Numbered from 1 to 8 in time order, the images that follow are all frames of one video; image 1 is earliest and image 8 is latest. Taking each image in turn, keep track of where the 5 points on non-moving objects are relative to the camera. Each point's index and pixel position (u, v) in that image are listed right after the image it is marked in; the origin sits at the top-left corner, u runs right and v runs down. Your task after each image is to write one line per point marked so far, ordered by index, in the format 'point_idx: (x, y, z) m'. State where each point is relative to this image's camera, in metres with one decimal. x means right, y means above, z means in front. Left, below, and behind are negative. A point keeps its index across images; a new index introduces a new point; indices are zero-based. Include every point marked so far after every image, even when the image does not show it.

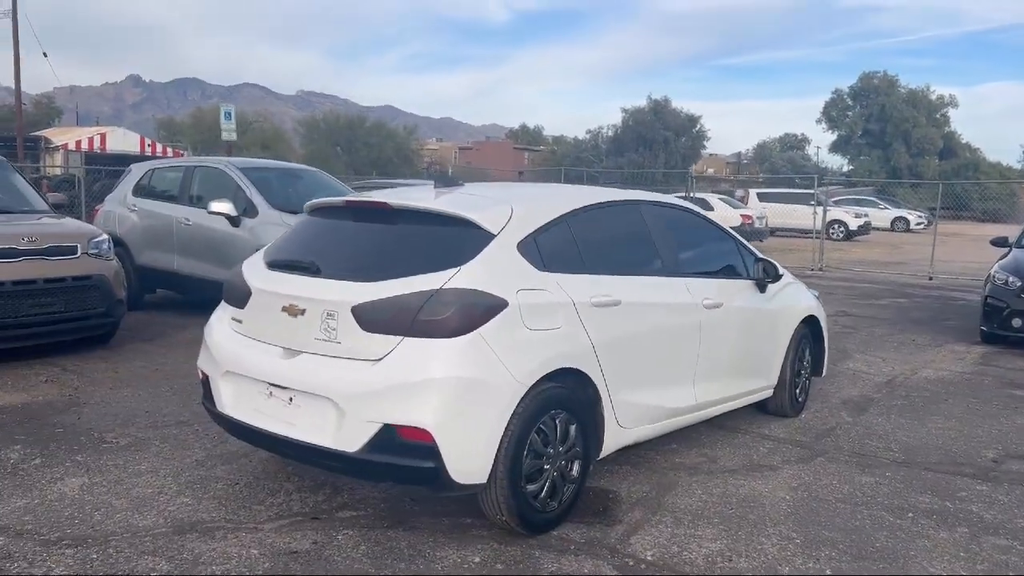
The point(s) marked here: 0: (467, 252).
0: (-0.2, +0.2, +4.0) m
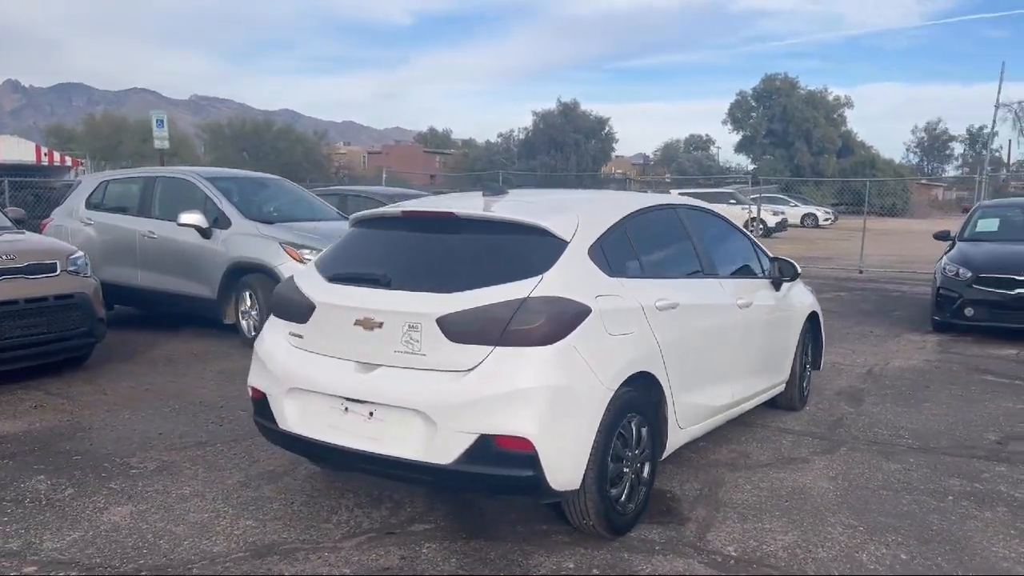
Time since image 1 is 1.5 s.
0: (+0.2, +0.1, +4.0) m
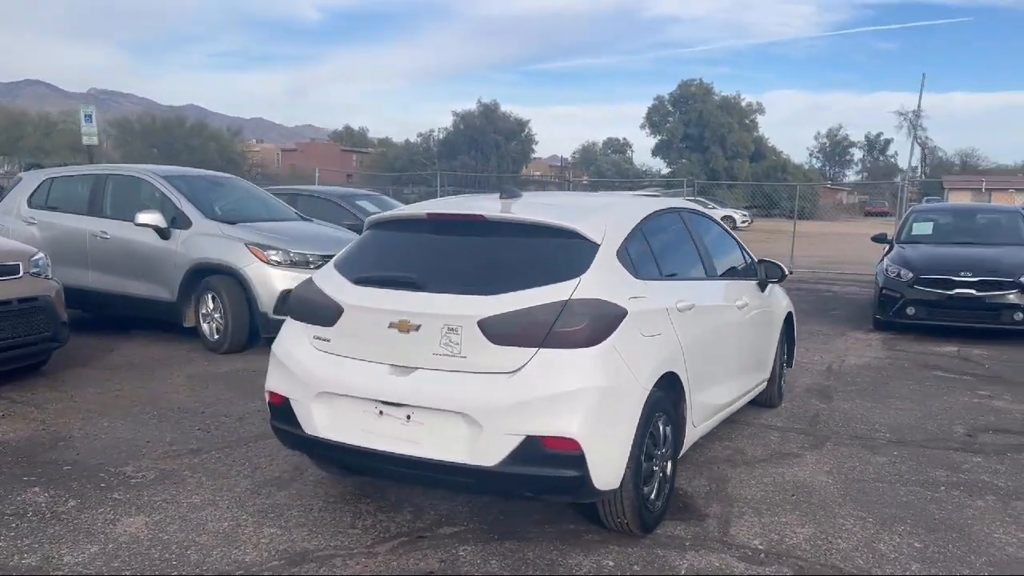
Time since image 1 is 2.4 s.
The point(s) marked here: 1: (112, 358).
0: (+0.3, +0.1, +4.0) m
1: (-3.7, -0.6, +8.1) m
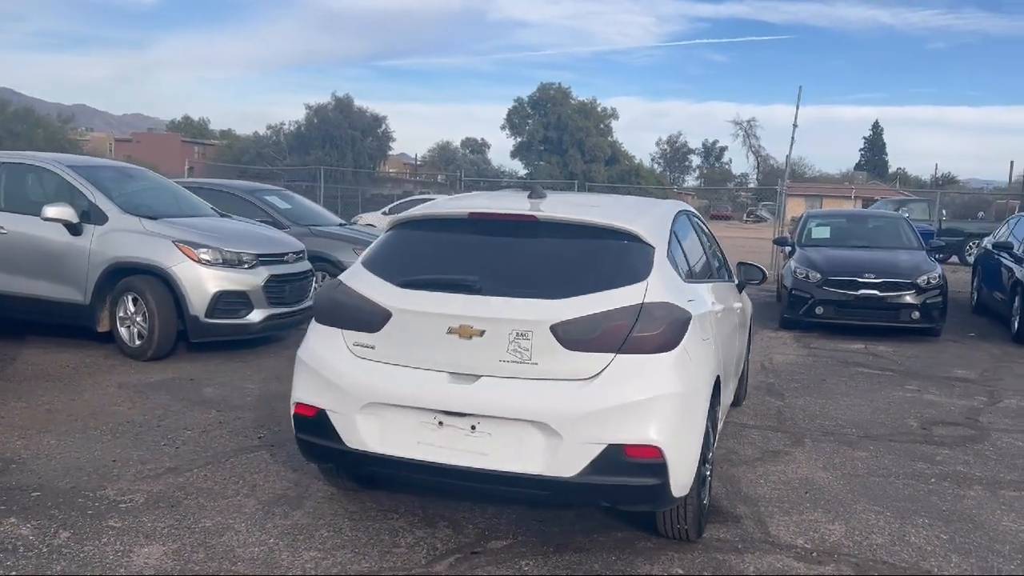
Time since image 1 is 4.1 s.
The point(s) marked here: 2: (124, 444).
0: (+0.6, +0.1, +4.0) m
1: (-4.1, -0.7, +7.3) m
2: (-2.4, -1.0, +5.4) m
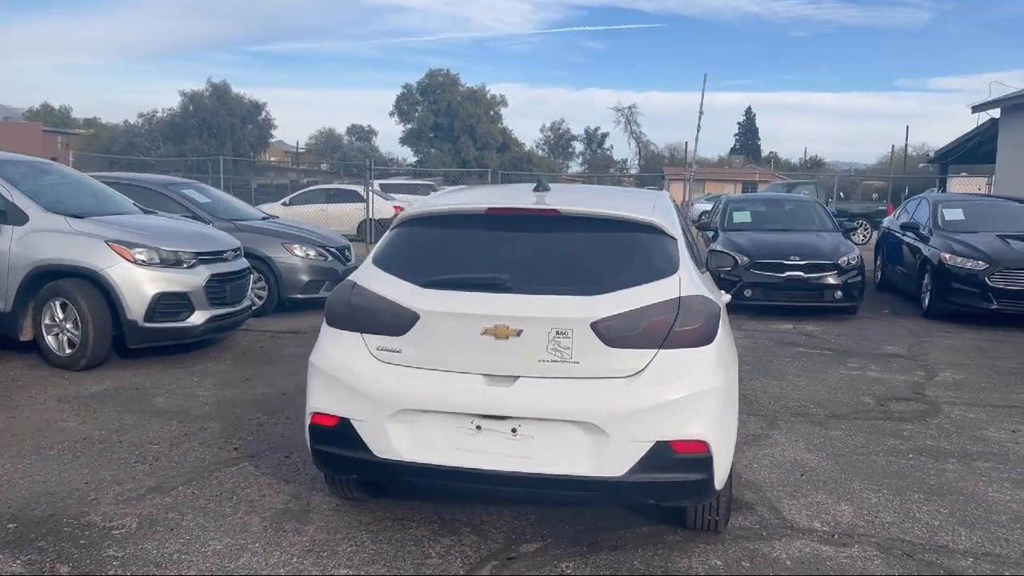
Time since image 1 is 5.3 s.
0: (+0.7, +0.1, +3.9) m
1: (-4.3, -0.7, +6.6) m
2: (-2.4, -1.0, +4.9) m
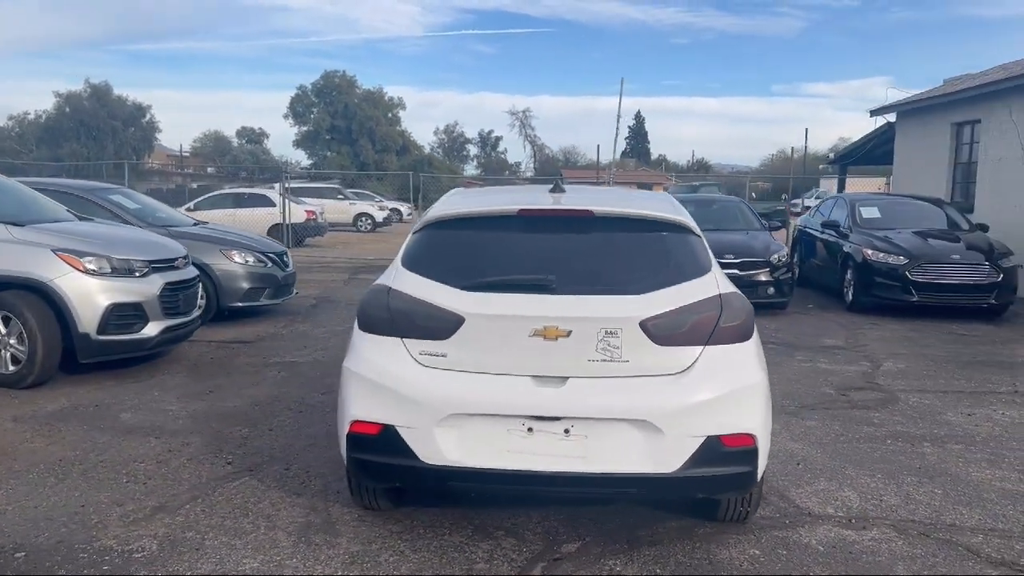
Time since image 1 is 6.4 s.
0: (+0.9, +0.1, +4.0) m
1: (-4.5, -0.8, +6.1) m
2: (-2.3, -1.0, +4.7) m
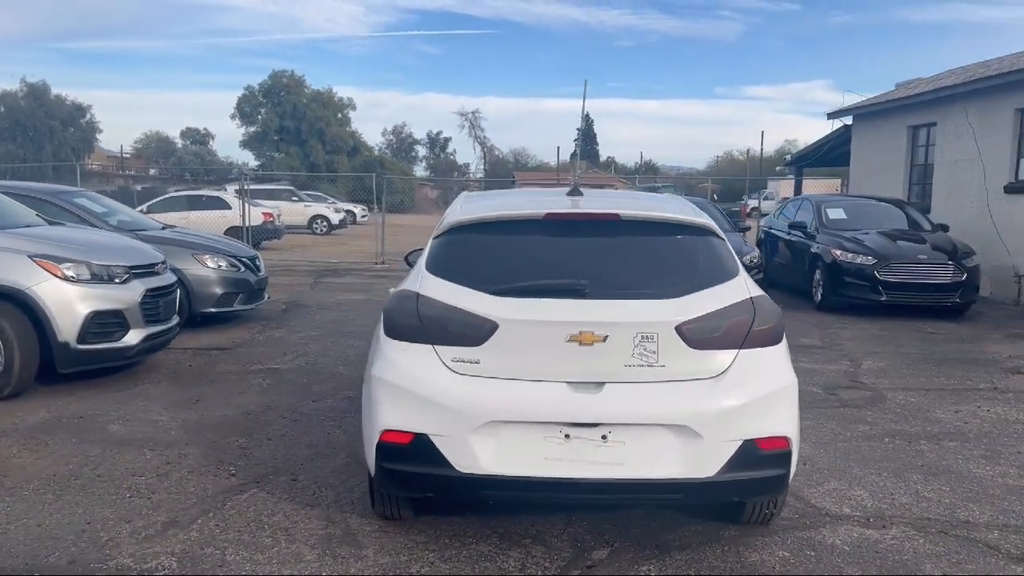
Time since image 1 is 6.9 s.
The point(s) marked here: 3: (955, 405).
0: (+1.0, +0.1, +4.0) m
1: (-4.4, -0.9, +5.8) m
2: (-2.2, -1.1, +4.5) m
3: (+3.4, -0.9, +6.8) m
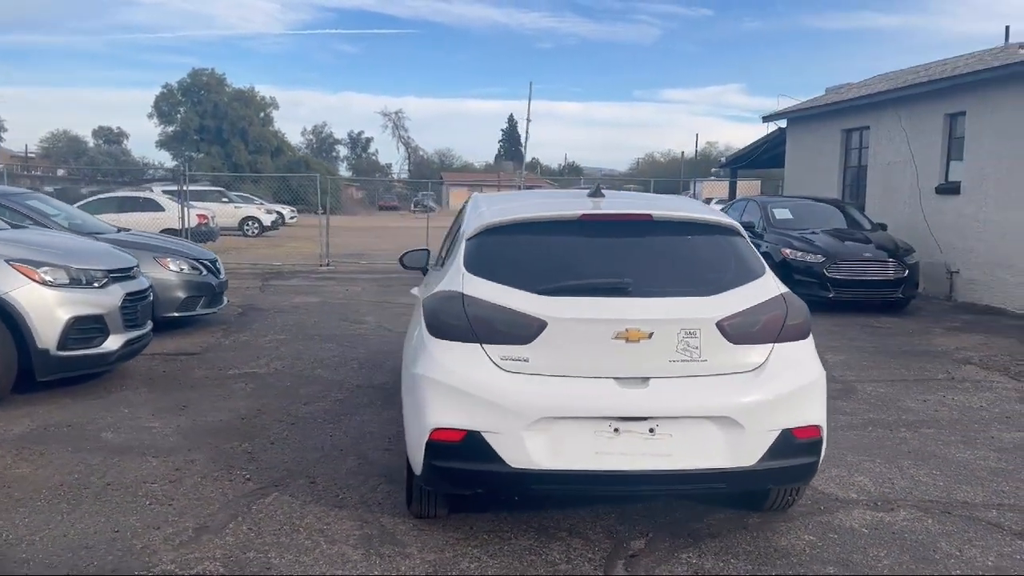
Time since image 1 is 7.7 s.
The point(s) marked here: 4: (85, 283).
0: (+1.1, +0.1, +4.2) m
1: (-4.4, -0.9, +5.5) m
2: (-2.1, -1.1, +4.4) m
3: (+3.4, -0.9, +7.2) m
4: (-3.2, 0.0, +6.7) m
